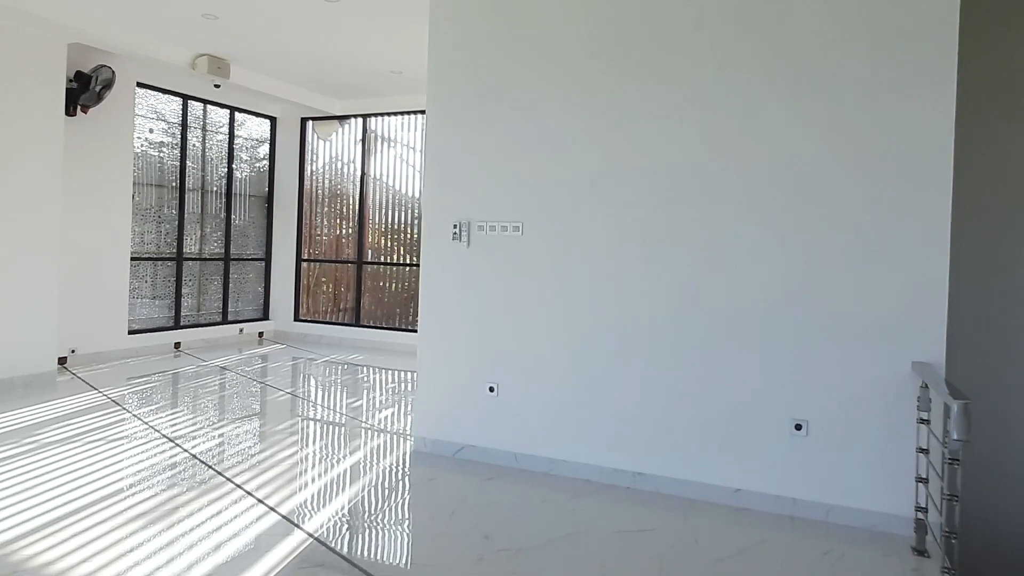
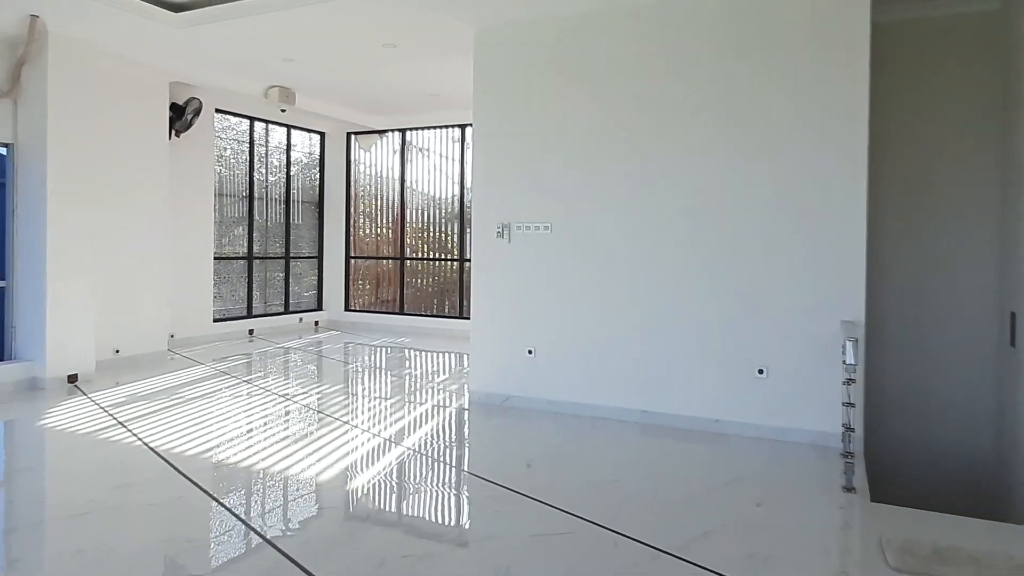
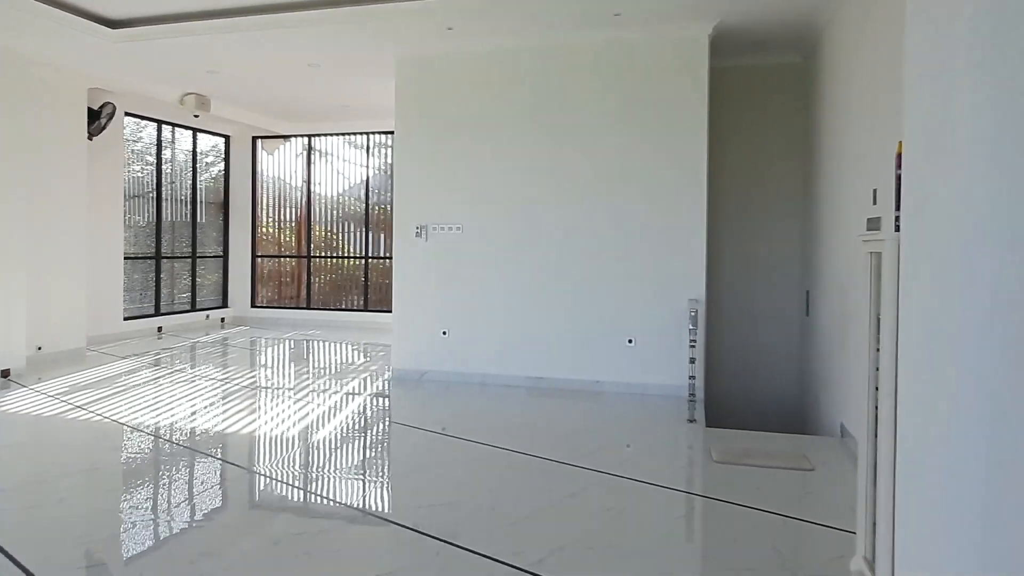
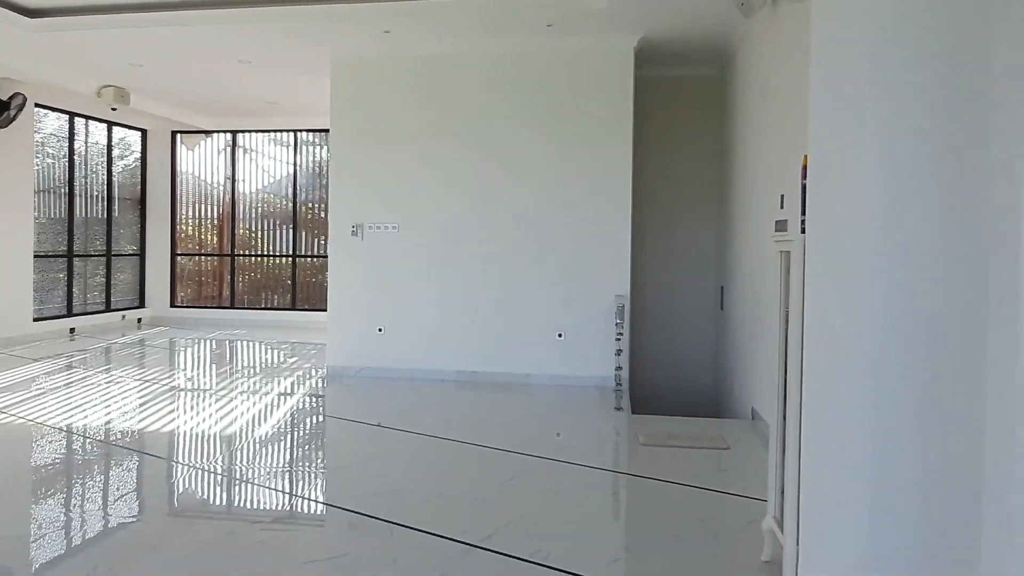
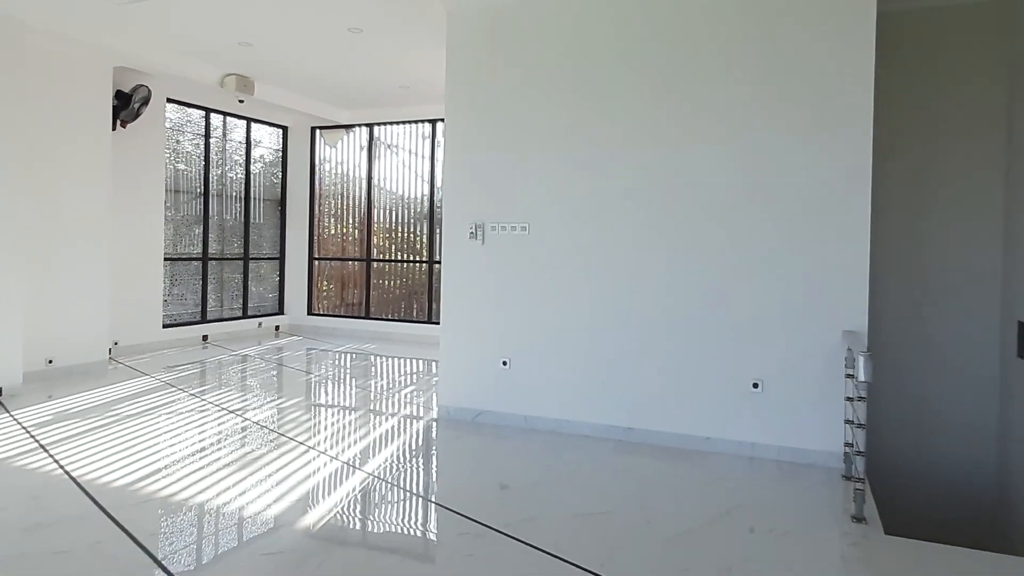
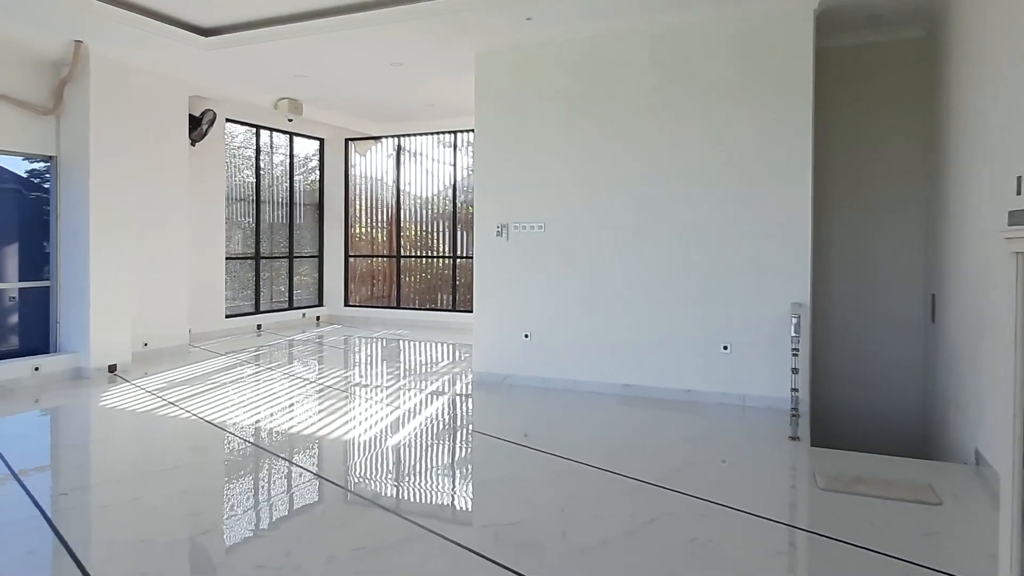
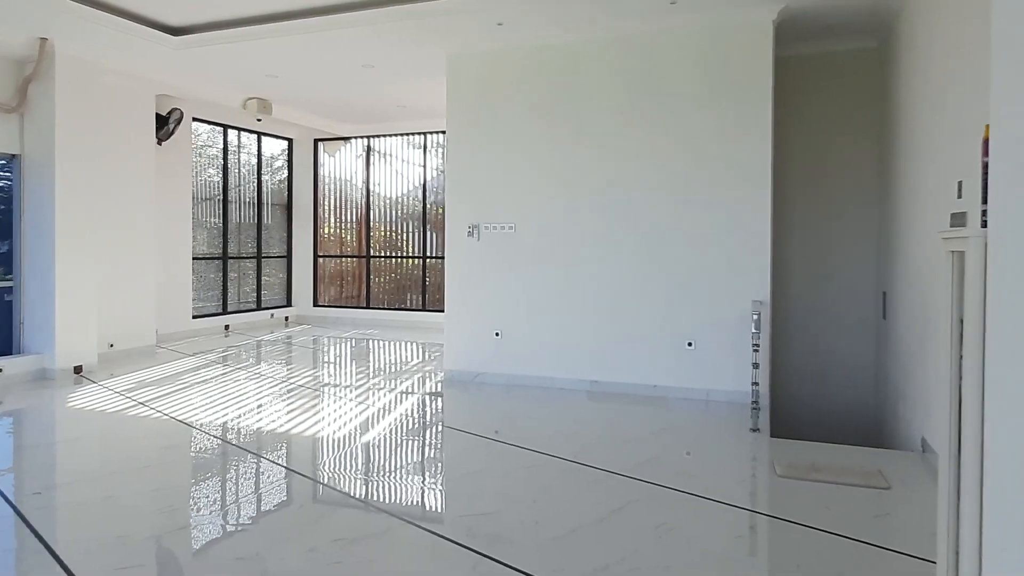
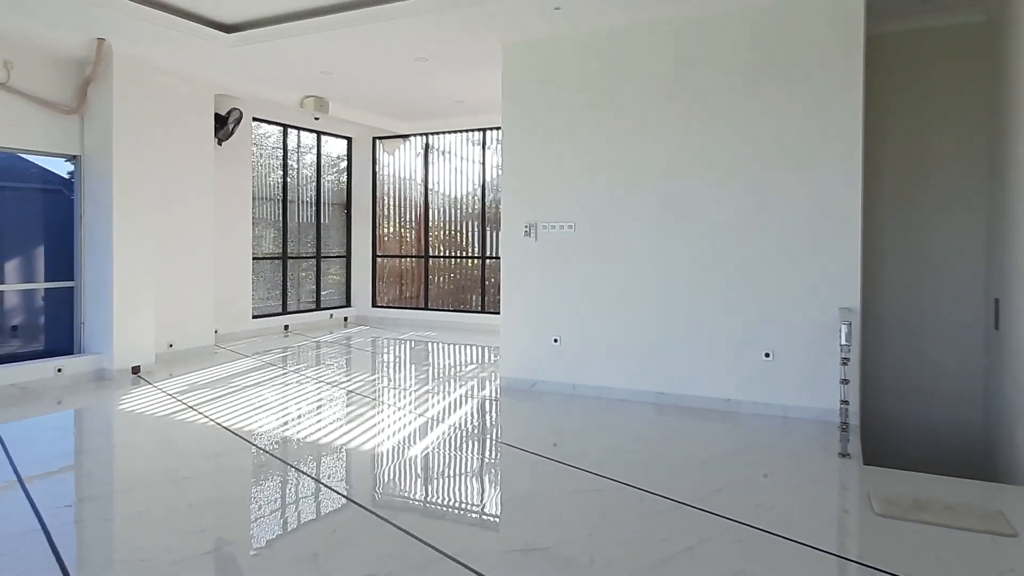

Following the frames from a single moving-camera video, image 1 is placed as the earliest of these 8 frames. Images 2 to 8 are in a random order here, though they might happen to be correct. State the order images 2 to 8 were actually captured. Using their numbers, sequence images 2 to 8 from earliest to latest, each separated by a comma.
5, 2, 8, 6, 7, 3, 4
